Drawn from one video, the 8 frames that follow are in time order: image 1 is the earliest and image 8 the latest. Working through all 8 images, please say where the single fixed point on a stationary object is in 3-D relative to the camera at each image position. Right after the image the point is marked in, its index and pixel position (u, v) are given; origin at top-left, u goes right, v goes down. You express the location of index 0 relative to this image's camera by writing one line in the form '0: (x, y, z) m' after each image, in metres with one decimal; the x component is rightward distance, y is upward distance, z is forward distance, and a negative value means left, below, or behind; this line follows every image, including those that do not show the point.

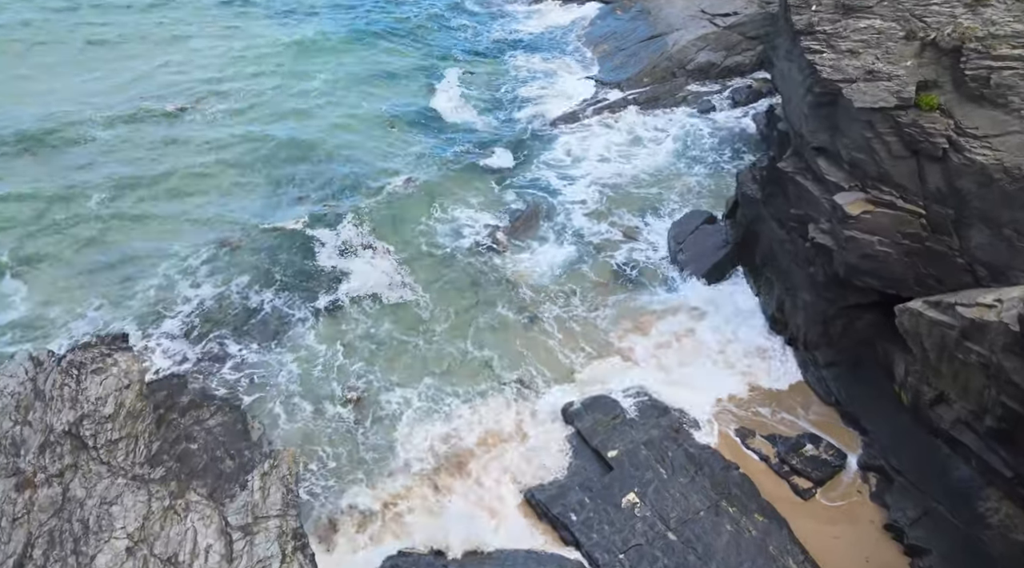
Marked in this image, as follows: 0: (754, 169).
0: (+5.5, +2.6, +17.0) m
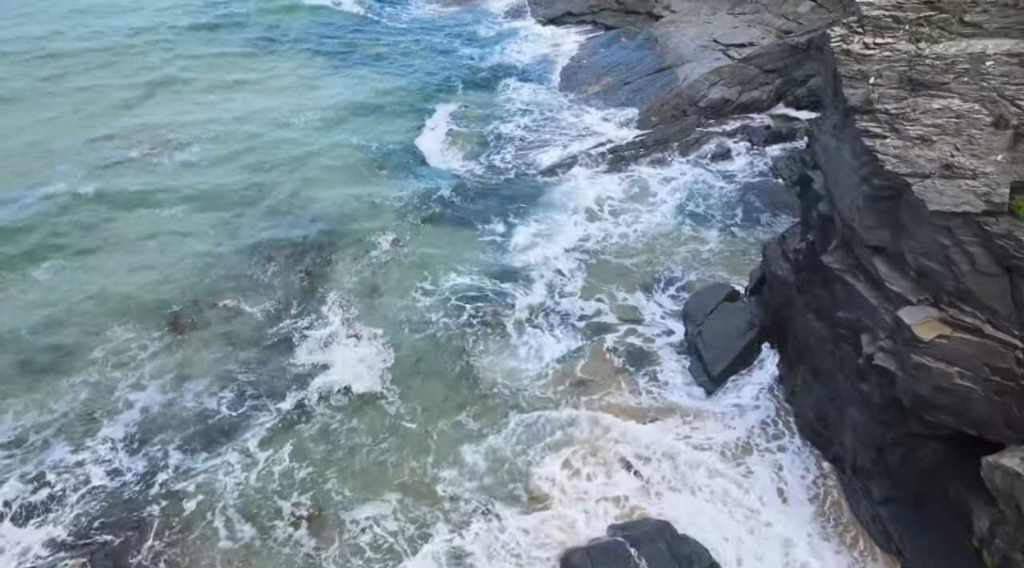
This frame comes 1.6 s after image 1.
0: (+5.4, +0.8, +14.8) m
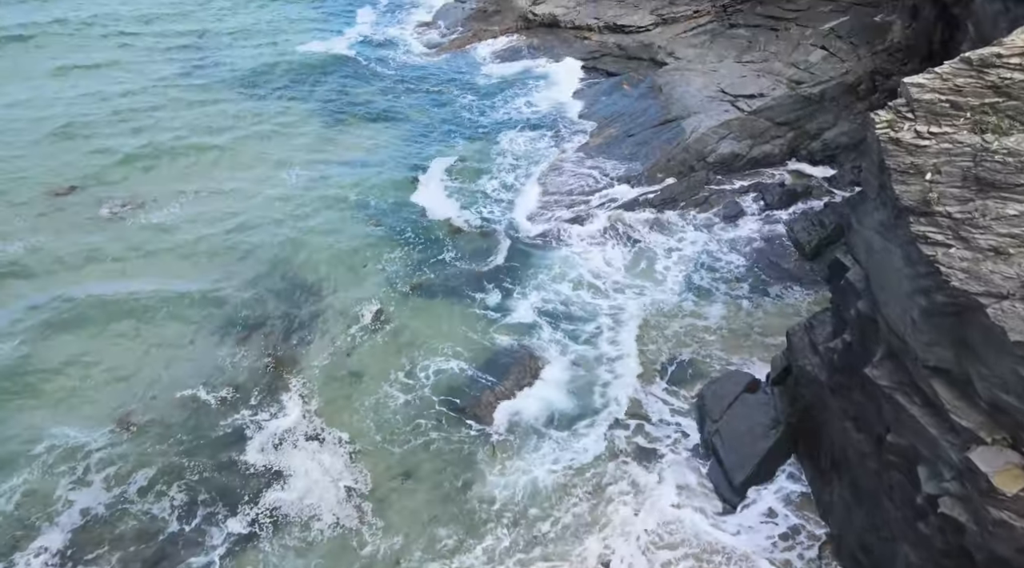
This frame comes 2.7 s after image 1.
0: (+5.3, -0.9, +13.2) m
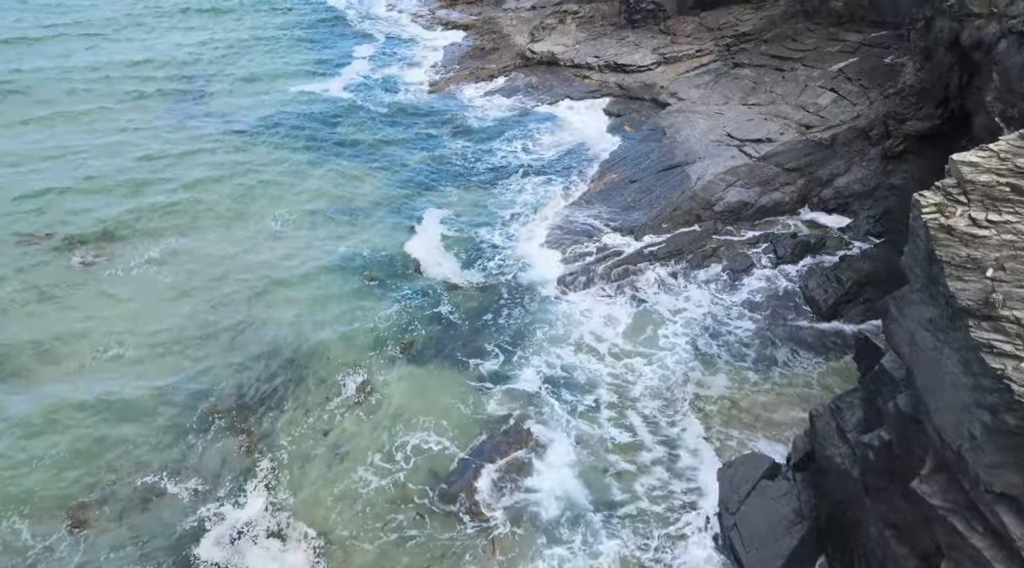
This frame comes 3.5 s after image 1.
0: (+5.2, -2.2, +11.9) m
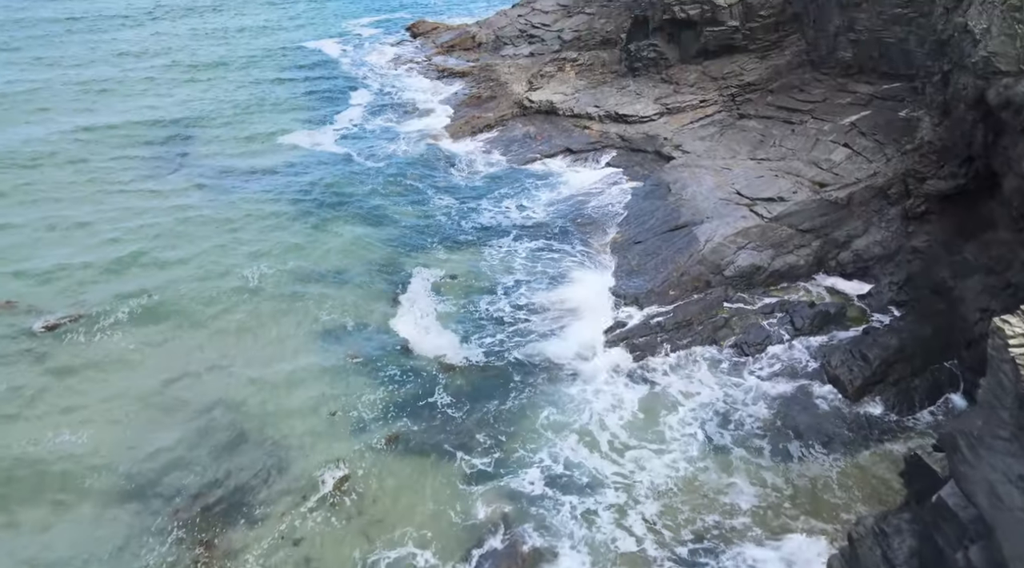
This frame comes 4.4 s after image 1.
0: (+5.2, -3.6, +10.2) m
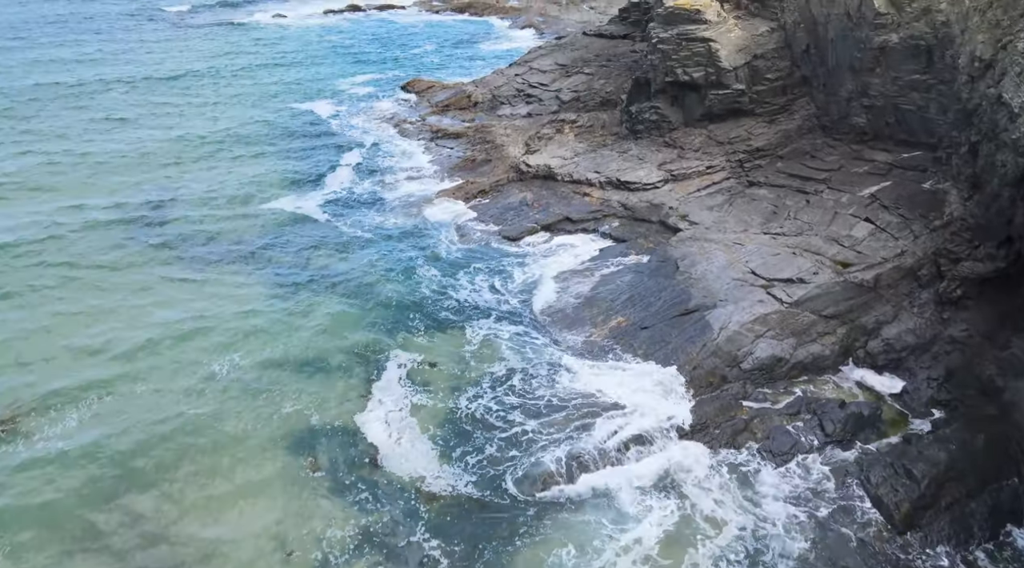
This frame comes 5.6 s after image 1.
0: (+5.0, -5.3, +7.9) m
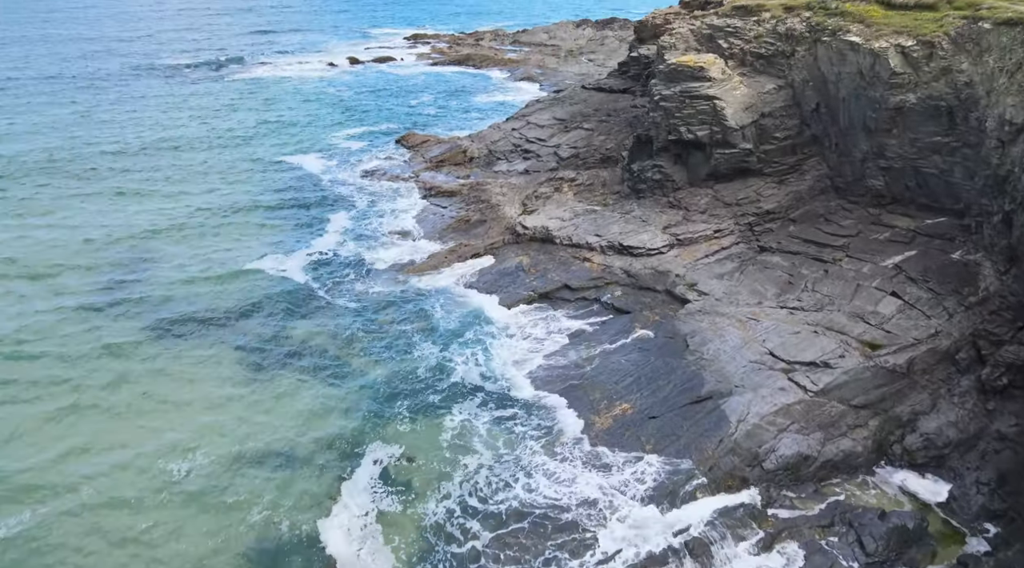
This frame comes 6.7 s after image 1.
0: (+4.8, -6.6, +5.5) m
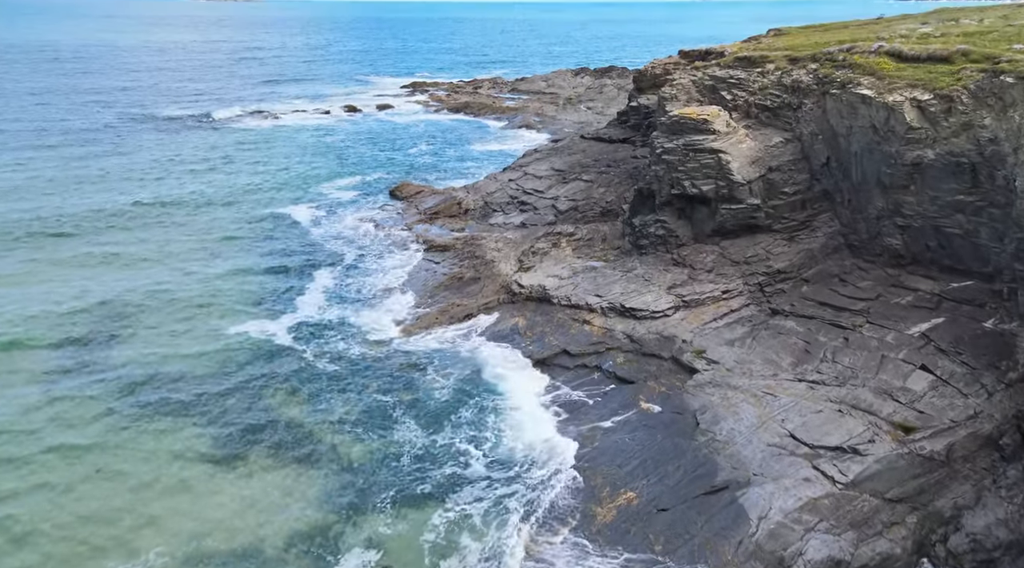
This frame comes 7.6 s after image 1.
0: (+4.7, -7.5, +3.3) m
